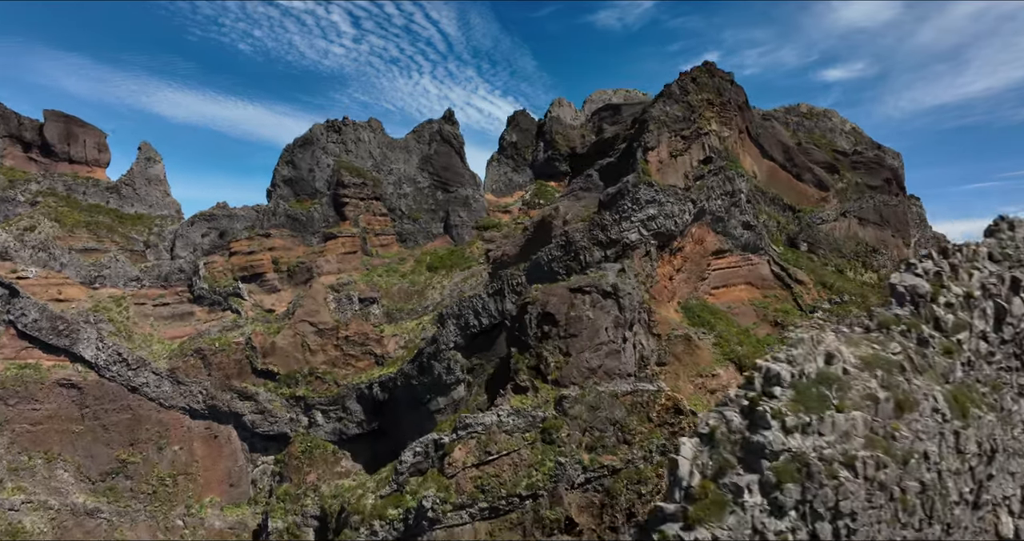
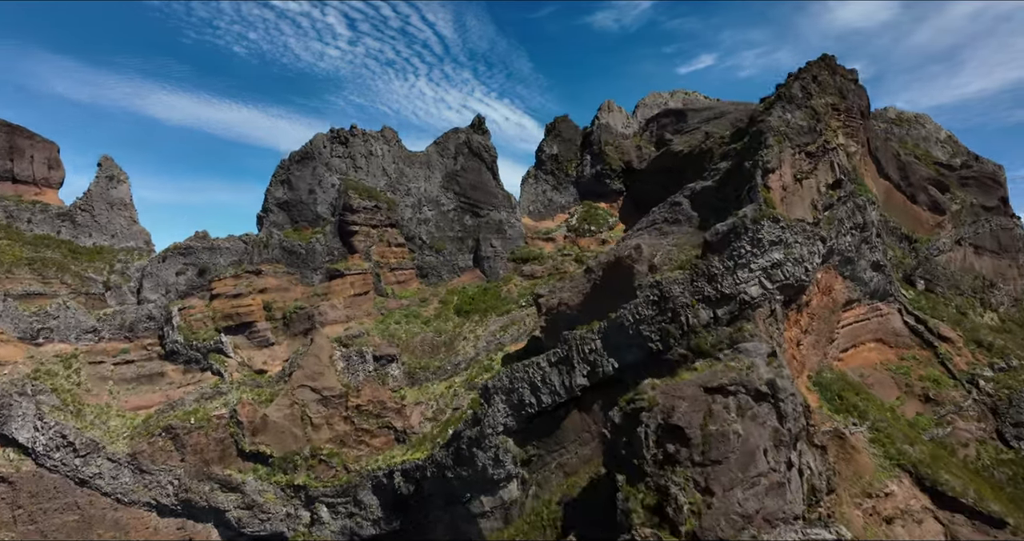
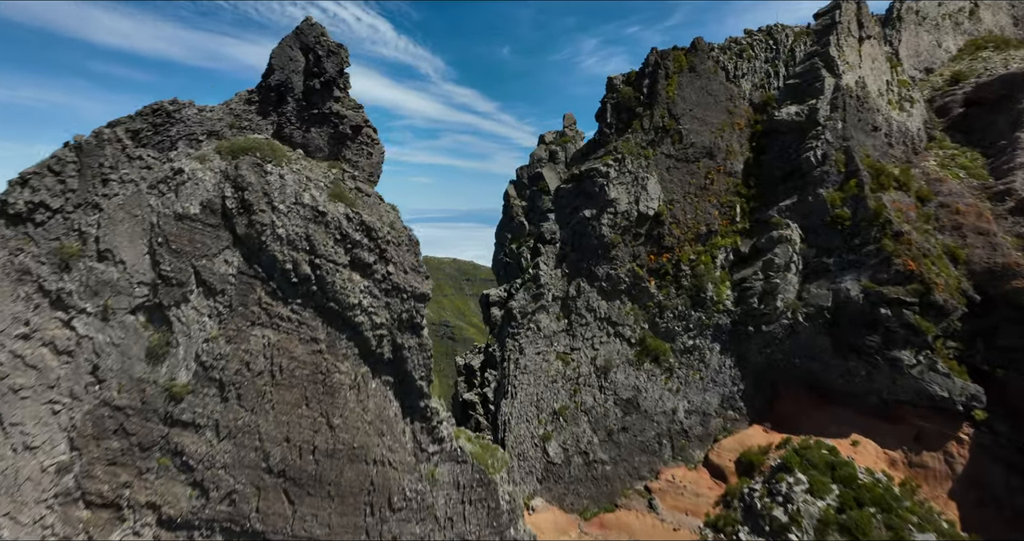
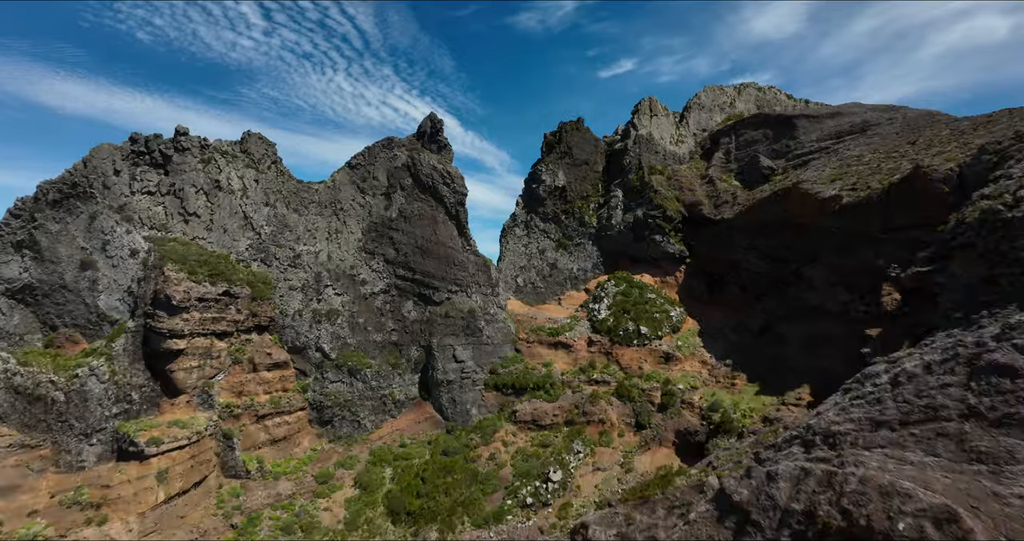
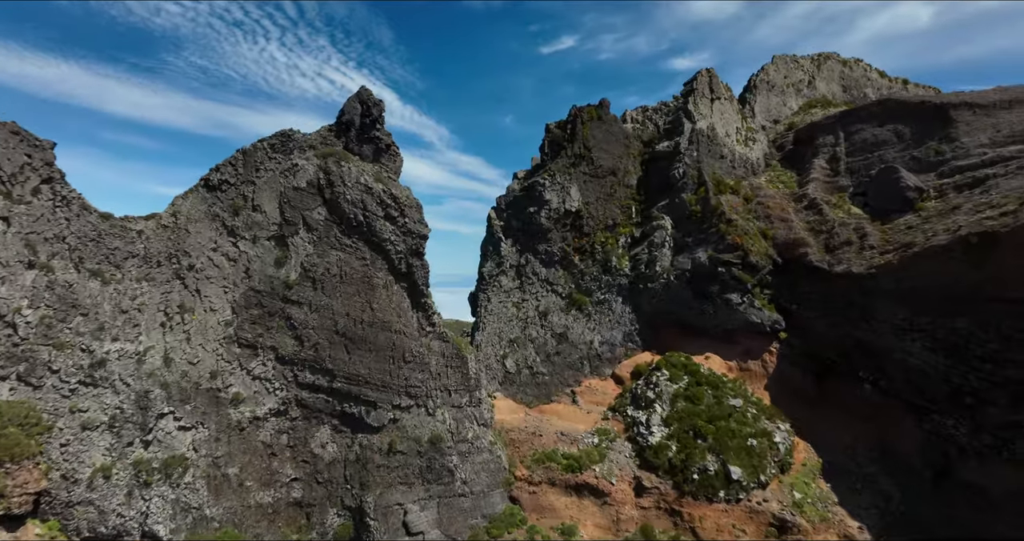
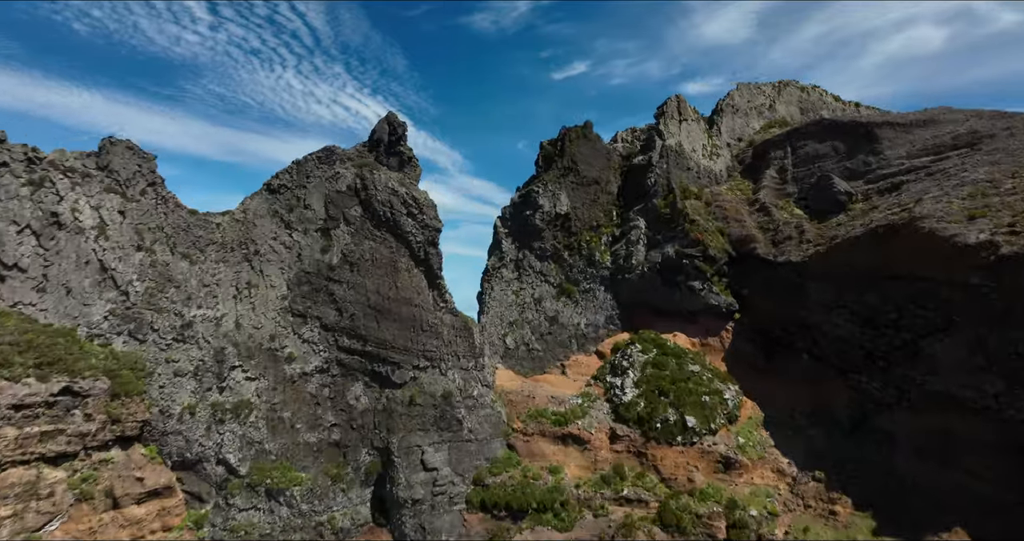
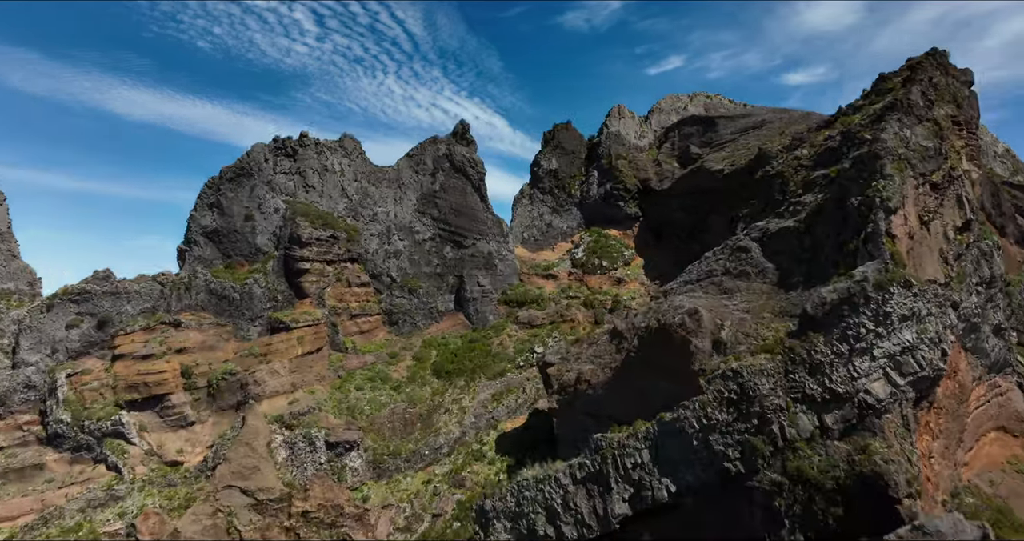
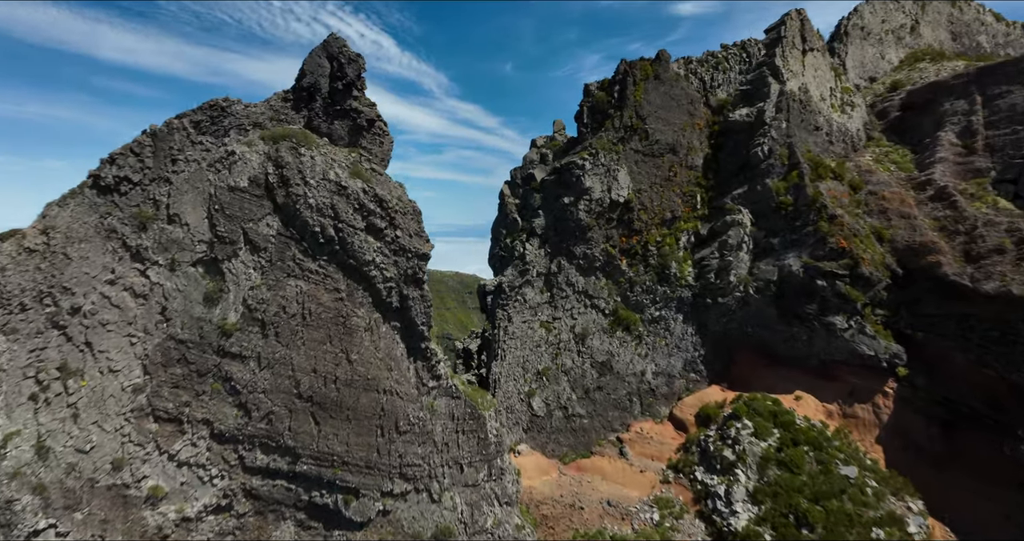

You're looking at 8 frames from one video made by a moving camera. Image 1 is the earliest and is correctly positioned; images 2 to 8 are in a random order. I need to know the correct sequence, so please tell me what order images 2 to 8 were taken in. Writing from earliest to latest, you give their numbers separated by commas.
2, 7, 4, 6, 5, 8, 3
